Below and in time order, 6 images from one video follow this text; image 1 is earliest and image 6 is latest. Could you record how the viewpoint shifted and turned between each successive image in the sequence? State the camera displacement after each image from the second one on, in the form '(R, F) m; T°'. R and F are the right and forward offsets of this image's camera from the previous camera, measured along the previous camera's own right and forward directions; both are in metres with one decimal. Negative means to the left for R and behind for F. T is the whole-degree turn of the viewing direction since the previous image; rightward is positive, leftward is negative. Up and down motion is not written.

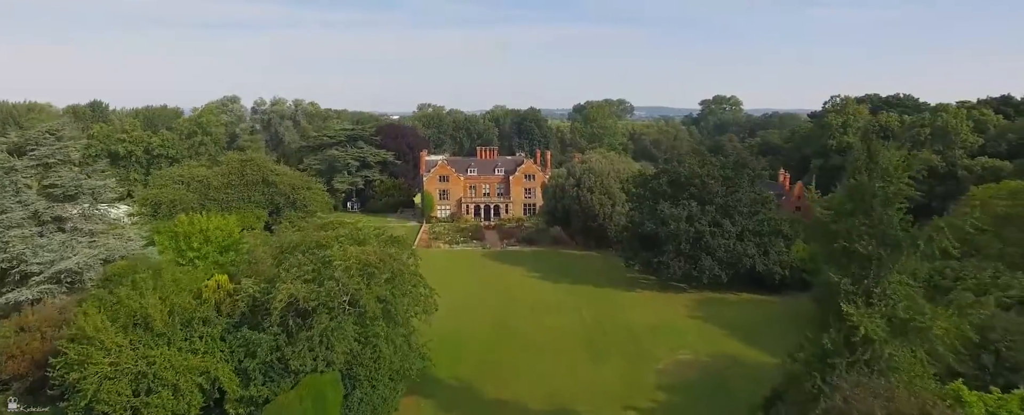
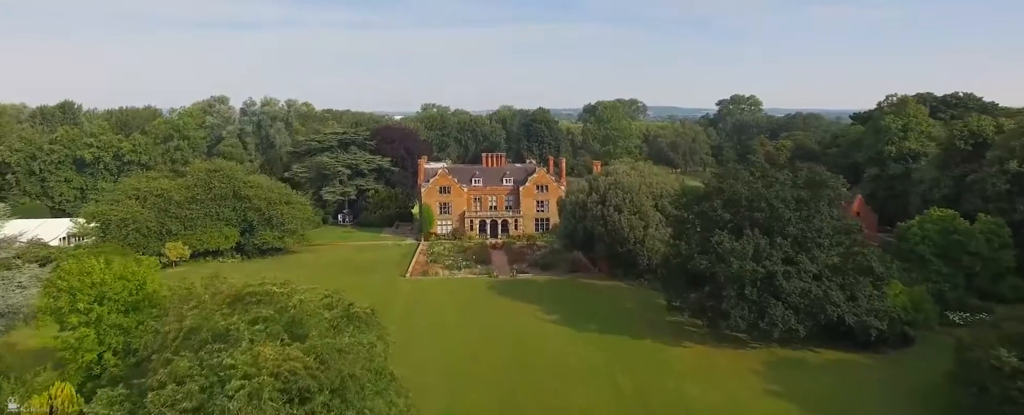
(-0.4, +9.6) m; -1°
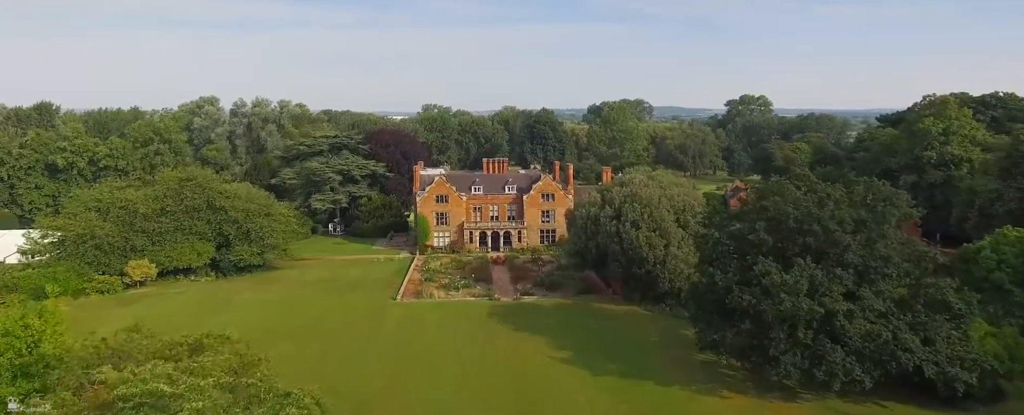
(0.0, +5.7) m; 0°
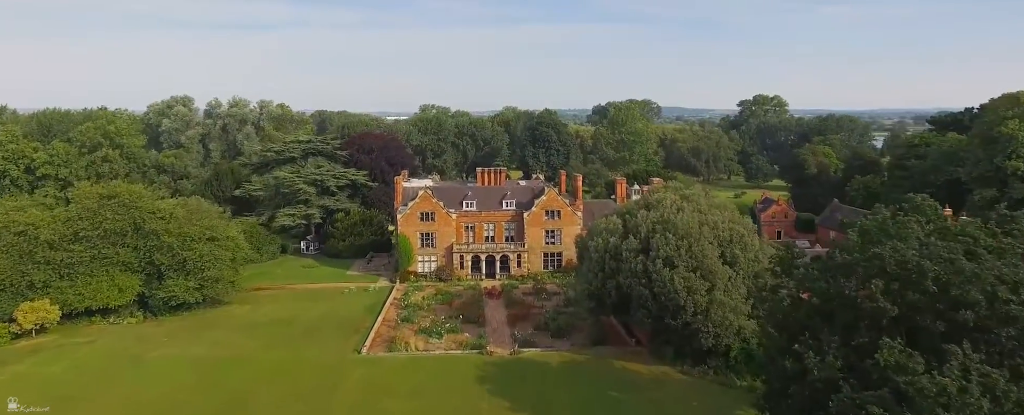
(+0.3, +10.3) m; 0°
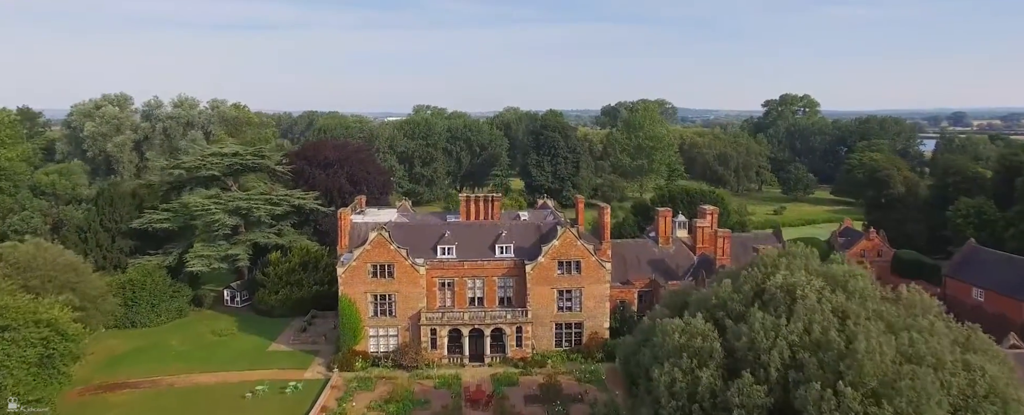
(+0.3, +18.6) m; 0°
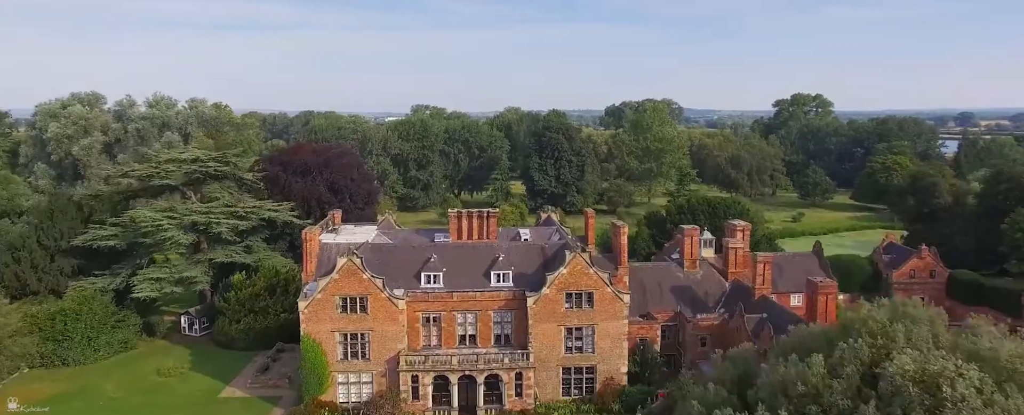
(+0.2, +6.7) m; 0°
